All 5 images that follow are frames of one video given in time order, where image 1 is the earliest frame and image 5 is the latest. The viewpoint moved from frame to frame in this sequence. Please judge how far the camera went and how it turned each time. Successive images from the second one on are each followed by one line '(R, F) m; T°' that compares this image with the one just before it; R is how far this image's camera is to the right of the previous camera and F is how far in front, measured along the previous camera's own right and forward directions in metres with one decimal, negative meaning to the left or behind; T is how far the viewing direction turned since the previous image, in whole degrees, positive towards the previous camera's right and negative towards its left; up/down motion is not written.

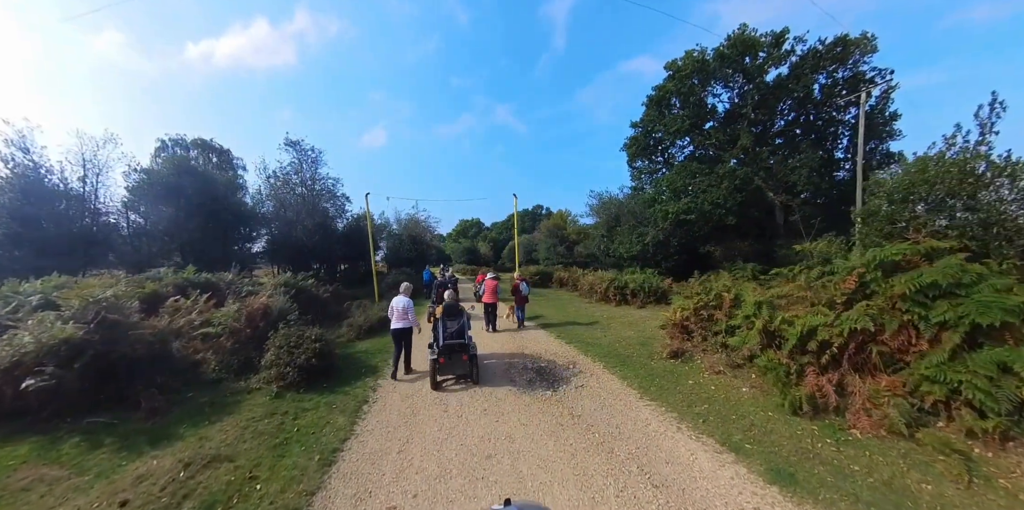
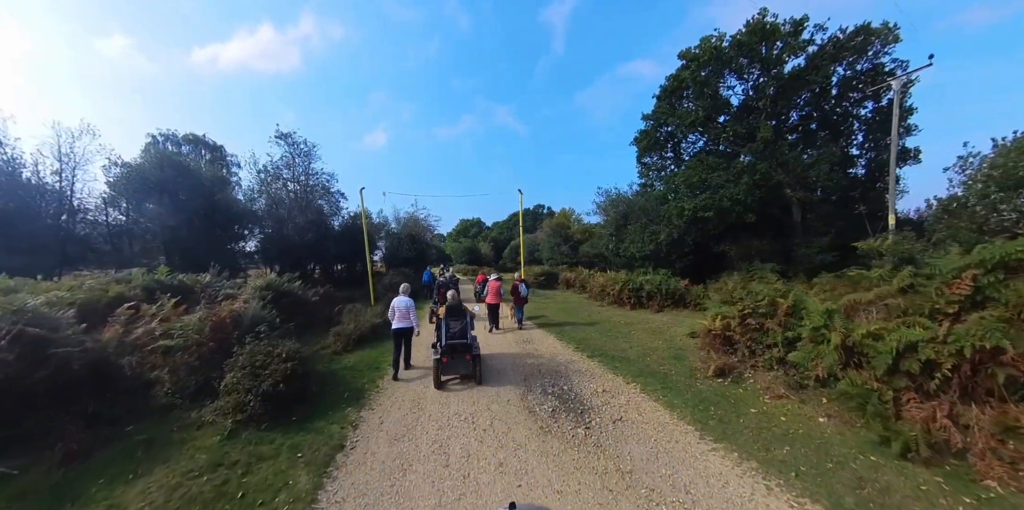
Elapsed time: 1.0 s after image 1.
(-0.3, +1.3) m; 0°
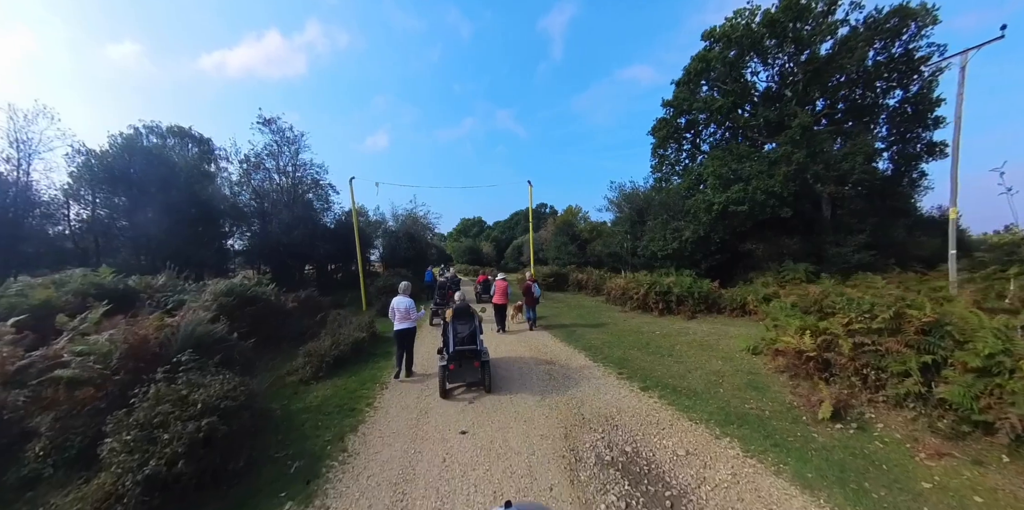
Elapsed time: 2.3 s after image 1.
(-0.4, +2.0) m; 0°
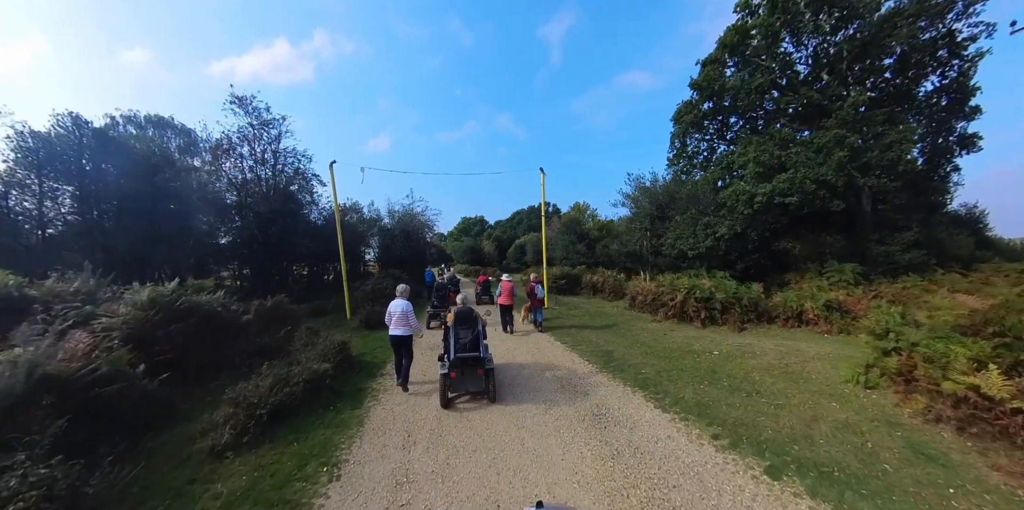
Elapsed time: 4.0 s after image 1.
(-0.4, +2.3) m; 0°
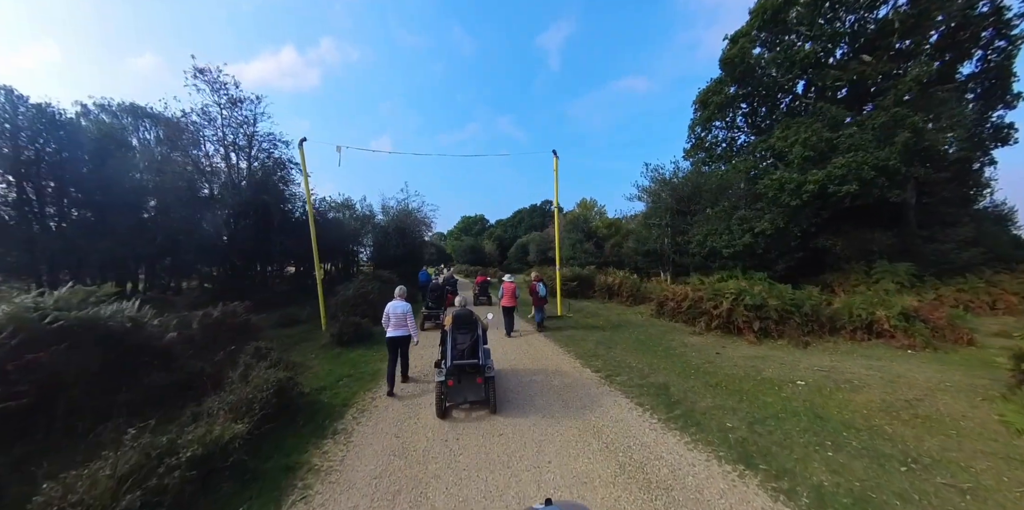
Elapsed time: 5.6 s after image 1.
(-0.2, +2.1) m; 0°
